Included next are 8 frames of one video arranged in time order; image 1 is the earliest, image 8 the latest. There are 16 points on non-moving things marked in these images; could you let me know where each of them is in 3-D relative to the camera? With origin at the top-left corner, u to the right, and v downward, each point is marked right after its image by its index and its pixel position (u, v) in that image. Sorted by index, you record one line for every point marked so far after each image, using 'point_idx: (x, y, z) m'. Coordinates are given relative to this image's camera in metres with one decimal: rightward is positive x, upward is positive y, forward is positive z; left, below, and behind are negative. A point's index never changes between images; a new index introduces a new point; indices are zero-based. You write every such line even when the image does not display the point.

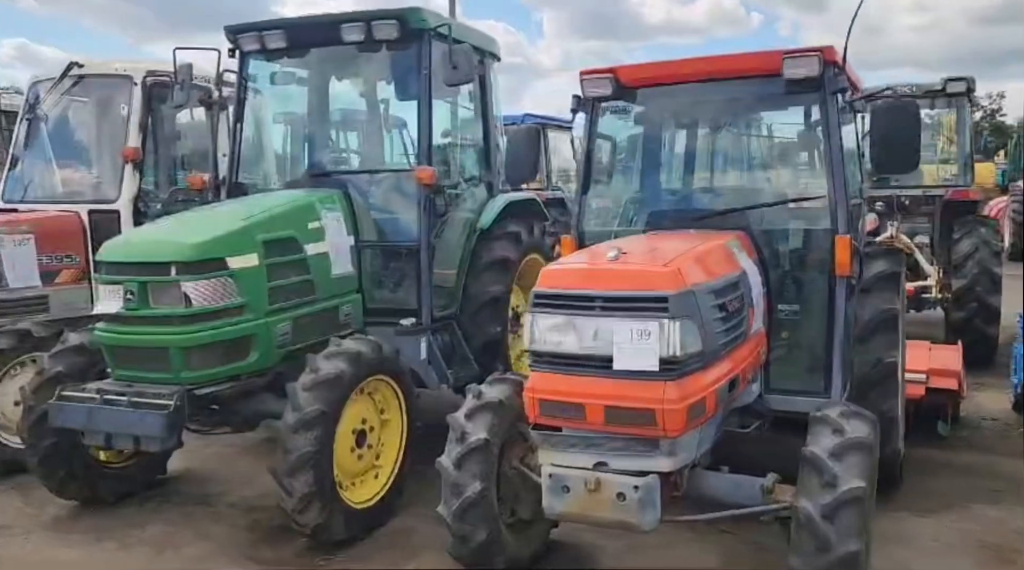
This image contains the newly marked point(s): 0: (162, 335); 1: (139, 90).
0: (-1.3, -0.2, +3.2) m
1: (-2.3, +1.2, +5.3) m
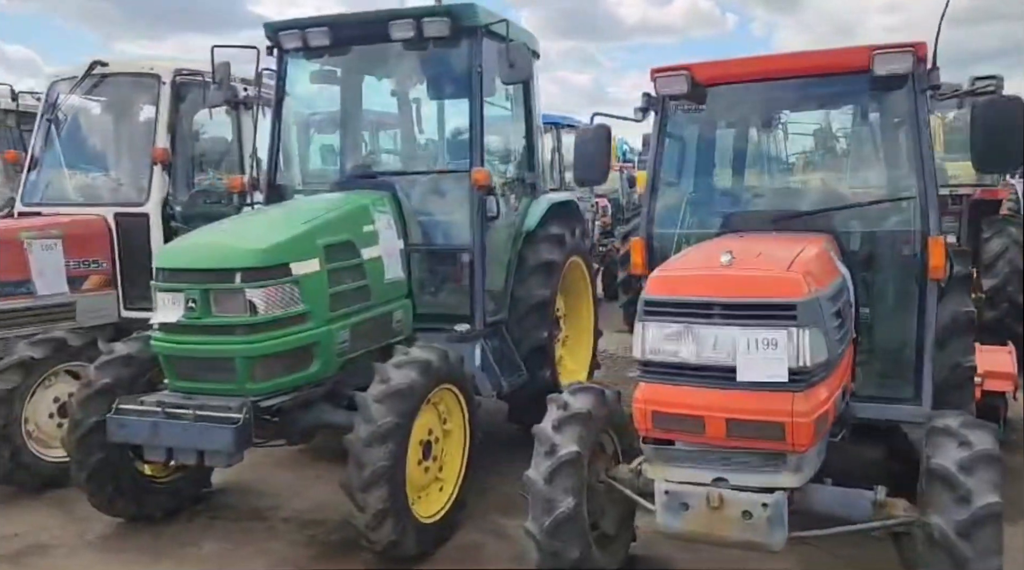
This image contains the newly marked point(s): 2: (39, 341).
0: (-1.0, -0.2, +3.0) m
1: (-2.1, +1.2, +5.2) m
2: (-2.2, -0.3, +4.1) m
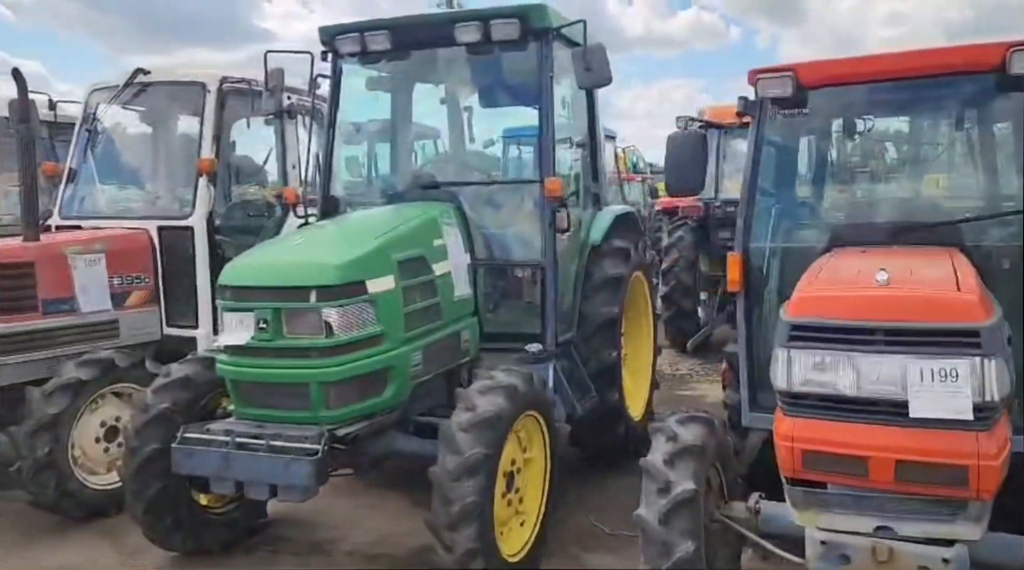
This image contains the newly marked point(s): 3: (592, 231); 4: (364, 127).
0: (-0.7, -0.3, +2.8) m
1: (-1.7, +1.1, +5.0) m
2: (-1.9, -0.3, +3.9) m
3: (+0.4, +0.3, +4.5) m
4: (-0.7, +0.8, +4.3) m
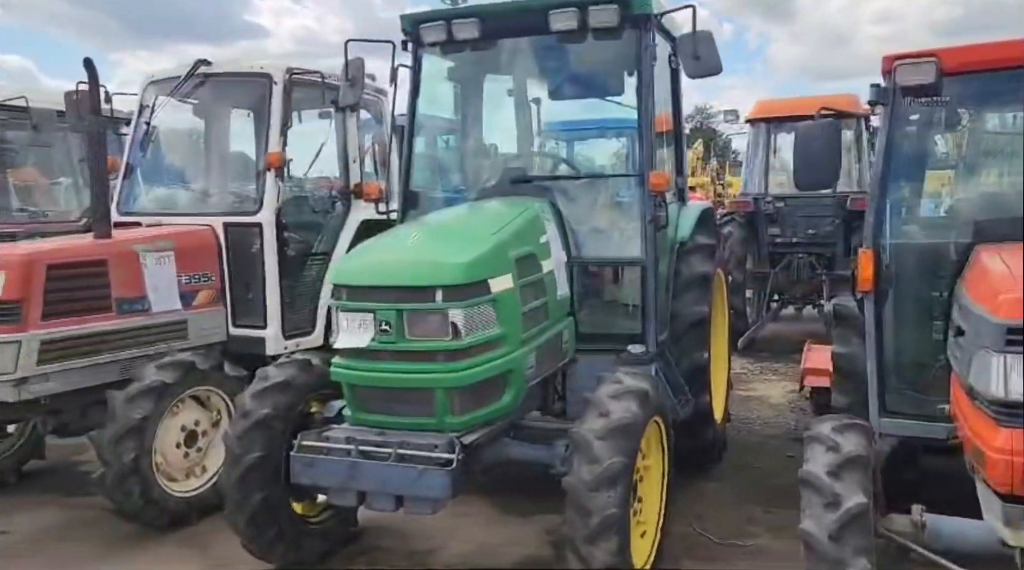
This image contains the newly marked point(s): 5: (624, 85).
0: (-0.3, -0.3, +2.7) m
1: (-1.3, +1.1, +4.8) m
2: (-1.5, -0.3, +3.7) m
3: (+0.8, +0.3, +4.3) m
4: (-0.3, +0.8, +4.1) m
5: (+0.5, +0.9, +3.9) m
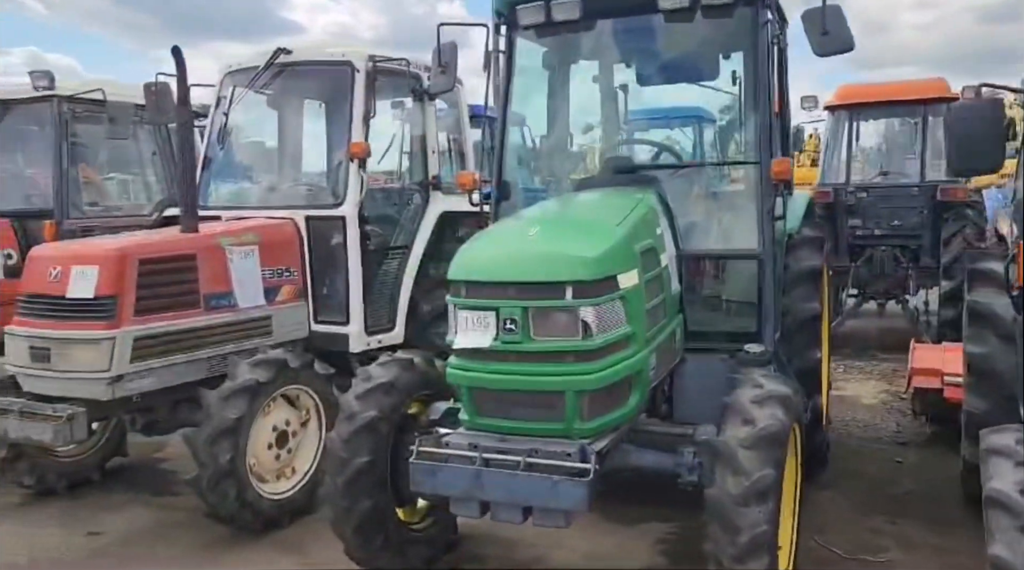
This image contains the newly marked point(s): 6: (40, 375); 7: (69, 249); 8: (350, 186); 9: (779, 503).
0: (+0.1, -0.3, +2.5) m
1: (-0.8, +1.1, +4.7) m
2: (-1.0, -0.3, +3.6) m
3: (+1.3, +0.3, +4.1) m
4: (+0.1, +0.8, +3.9) m
5: (+0.9, +0.9, +3.6) m
6: (-1.9, -0.4, +3.5) m
7: (-1.8, +0.2, +3.6) m
8: (-0.9, +0.5, +4.6) m
9: (+0.7, -0.6, +2.4) m
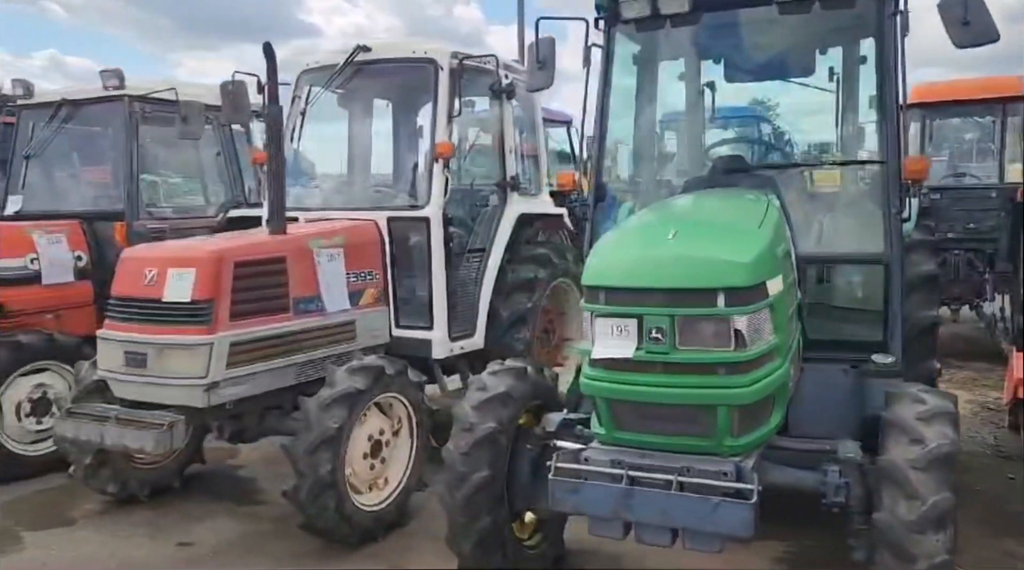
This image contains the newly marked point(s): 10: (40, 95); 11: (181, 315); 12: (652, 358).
0: (+0.5, -0.3, +2.3) m
1: (-0.4, +1.1, +4.6) m
2: (-0.6, -0.3, +3.5) m
3: (+1.7, +0.3, +3.9) m
4: (+0.6, +0.8, +3.7) m
5: (+1.4, +0.9, +3.4) m
6: (-1.5, -0.4, +3.4) m
7: (-1.4, +0.1, +3.5) m
8: (-0.4, +0.5, +4.5) m
9: (+1.1, -0.6, +2.2) m
10: (-3.2, +1.3, +5.8) m
11: (-1.3, -0.1, +3.4) m
12: (+0.4, -0.2, +2.4) m
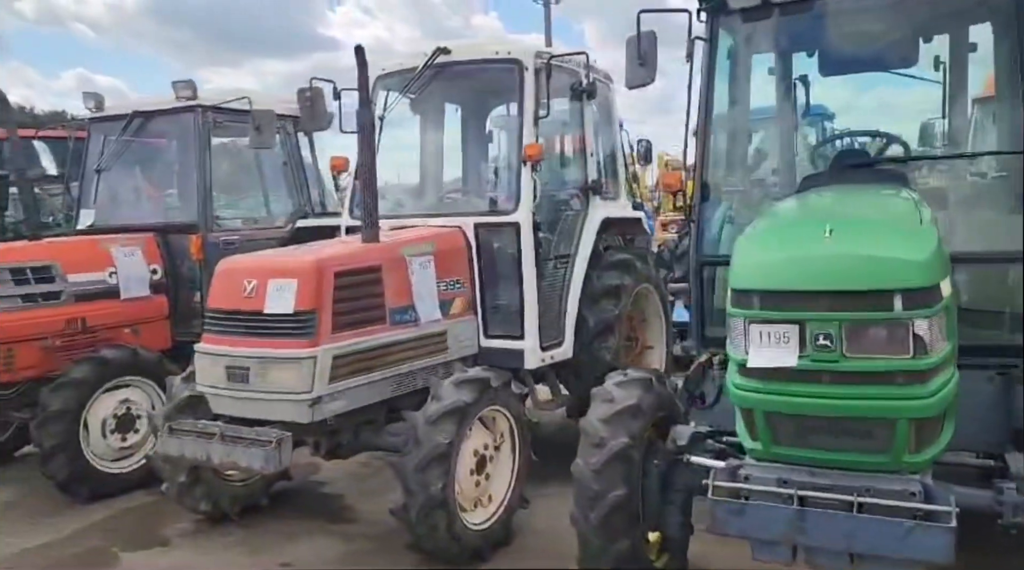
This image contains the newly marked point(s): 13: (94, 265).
0: (+0.9, -0.3, +2.1) m
1: (+0.1, +1.1, +4.4) m
2: (-0.2, -0.4, +3.3) m
3: (+2.2, +0.3, +3.7) m
4: (+1.0, +0.8, +3.6) m
5: (+1.8, +0.9, +3.2) m
6: (-1.1, -0.4, +3.3) m
7: (-1.0, +0.1, +3.4) m
8: (+0.1, +0.5, +4.3) m
9: (+1.5, -0.6, +2.0) m
10: (-2.7, +1.2, +5.8) m
11: (-0.9, -0.2, +3.3) m
12: (+0.8, -0.2, +2.2) m
13: (-2.4, +0.1, +5.0) m
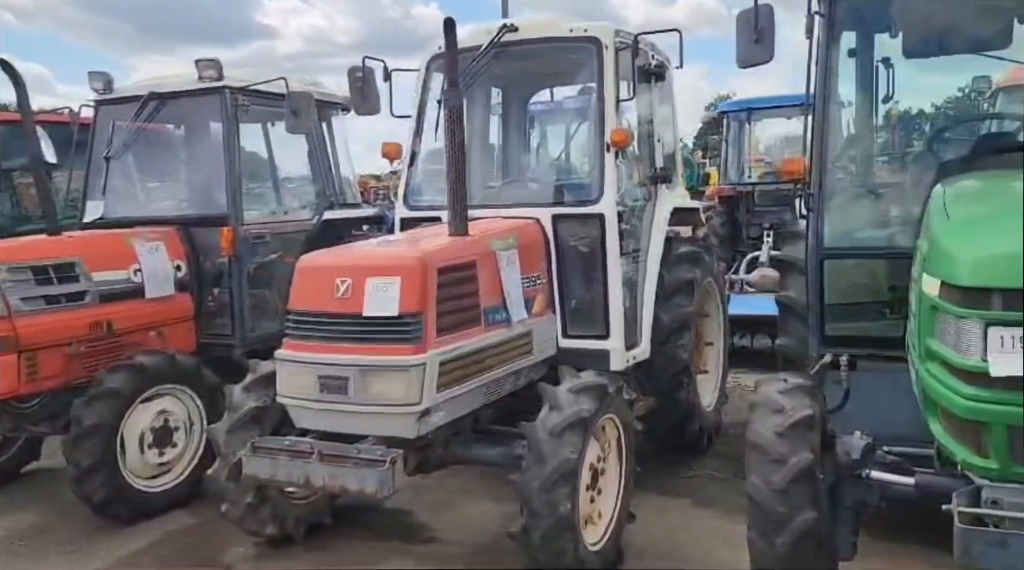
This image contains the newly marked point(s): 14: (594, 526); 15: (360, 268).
0: (+1.4, -0.3, +1.9) m
1: (+0.5, +1.1, +4.1) m
2: (+0.3, -0.4, +3.0) m
3: (+2.6, +0.3, +3.5) m
4: (+1.4, +0.8, +3.3) m
5: (+2.2, +0.9, +3.0) m
6: (-0.6, -0.4, +2.9) m
7: (-0.6, +0.1, +3.0) m
8: (+0.4, +0.5, +4.0) m
9: (+2.0, -0.6, +1.7) m
10: (-2.4, +1.2, +5.3) m
11: (-0.4, -0.2, +2.9) m
12: (+1.3, -0.2, +1.9) m
13: (-2.1, +0.1, +4.6) m
14: (+0.3, -0.9, +3.2) m
15: (-0.5, +0.1, +3.0) m
